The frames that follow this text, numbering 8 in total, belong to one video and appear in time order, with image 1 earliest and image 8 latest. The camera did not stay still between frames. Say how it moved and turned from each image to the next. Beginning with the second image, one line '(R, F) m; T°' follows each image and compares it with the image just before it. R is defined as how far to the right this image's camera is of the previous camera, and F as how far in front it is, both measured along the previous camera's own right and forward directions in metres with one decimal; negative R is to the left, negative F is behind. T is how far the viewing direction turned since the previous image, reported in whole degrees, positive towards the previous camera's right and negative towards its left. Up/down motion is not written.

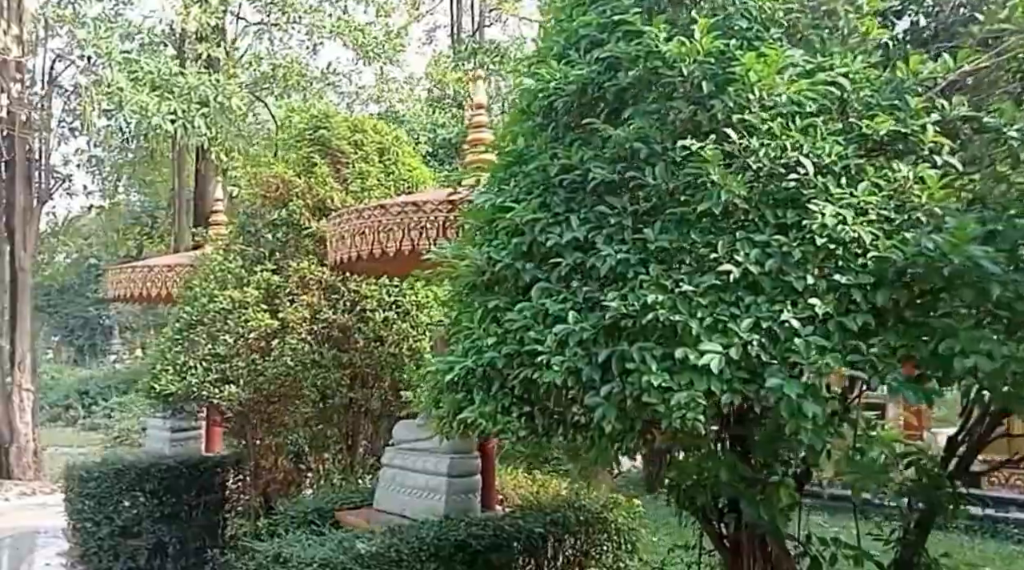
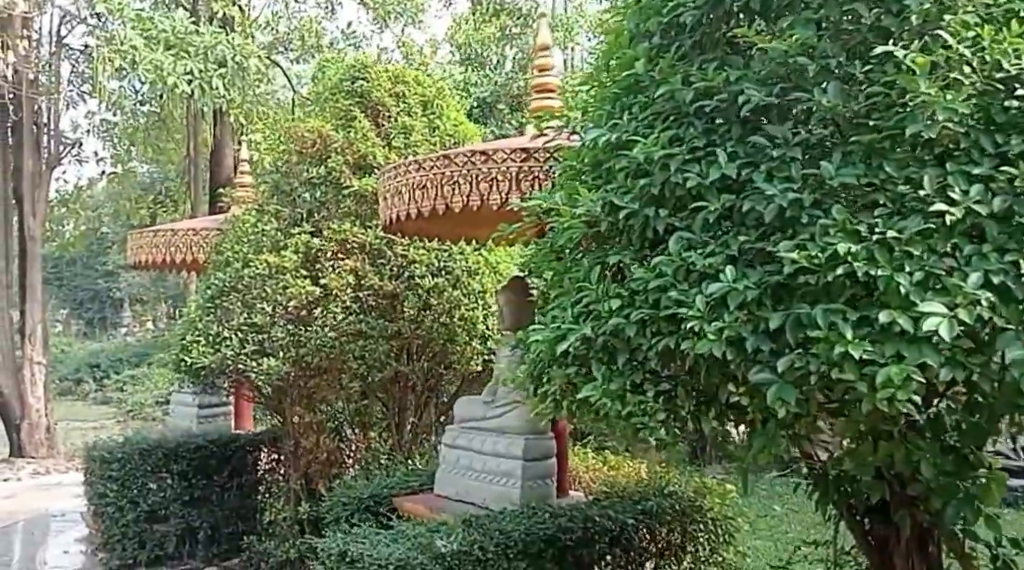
(-0.3, +0.5) m; 0°
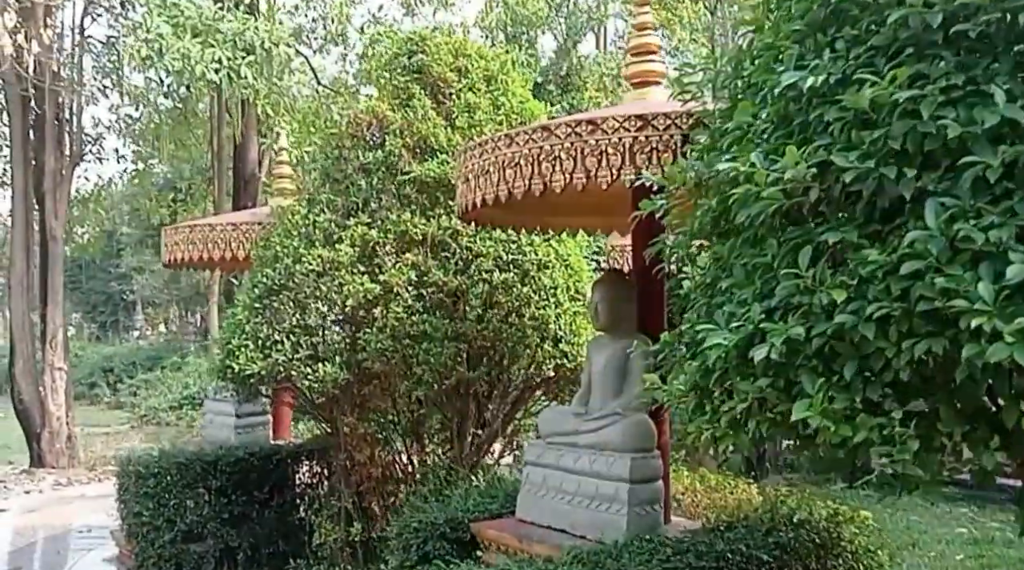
(-0.3, +0.5) m; -1°
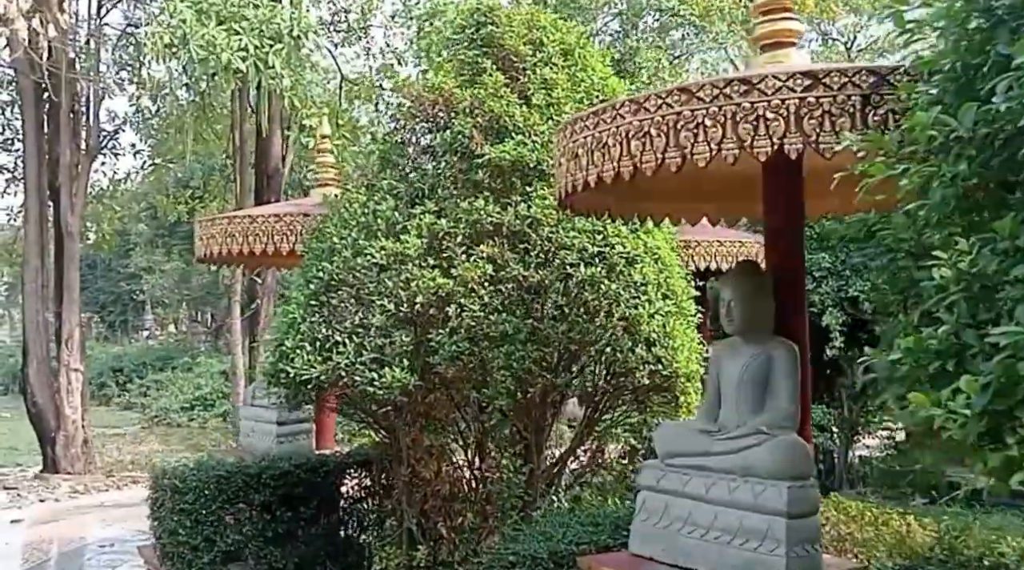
(-0.3, +0.5) m; 0°
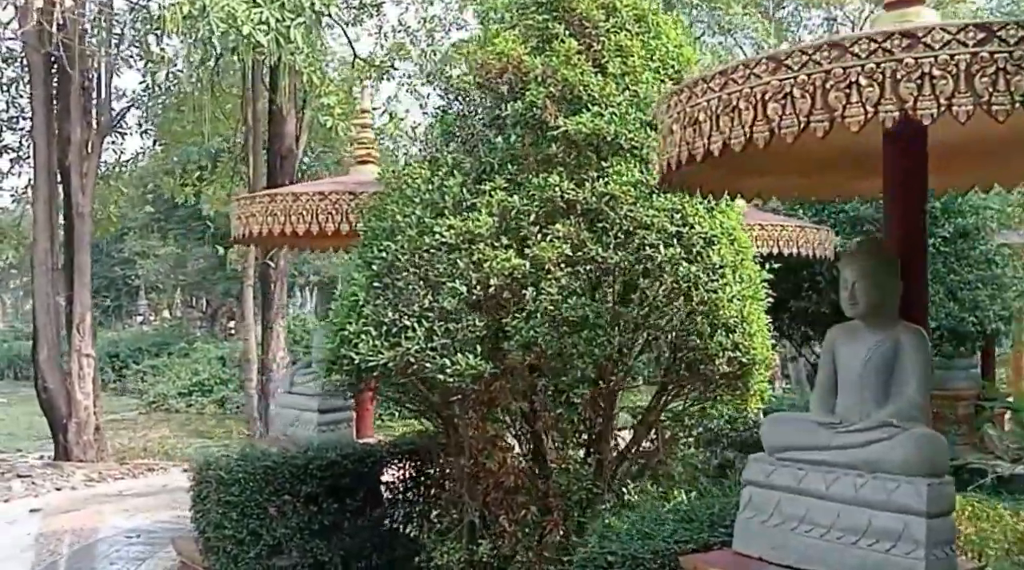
(-0.3, +0.2) m; 0°
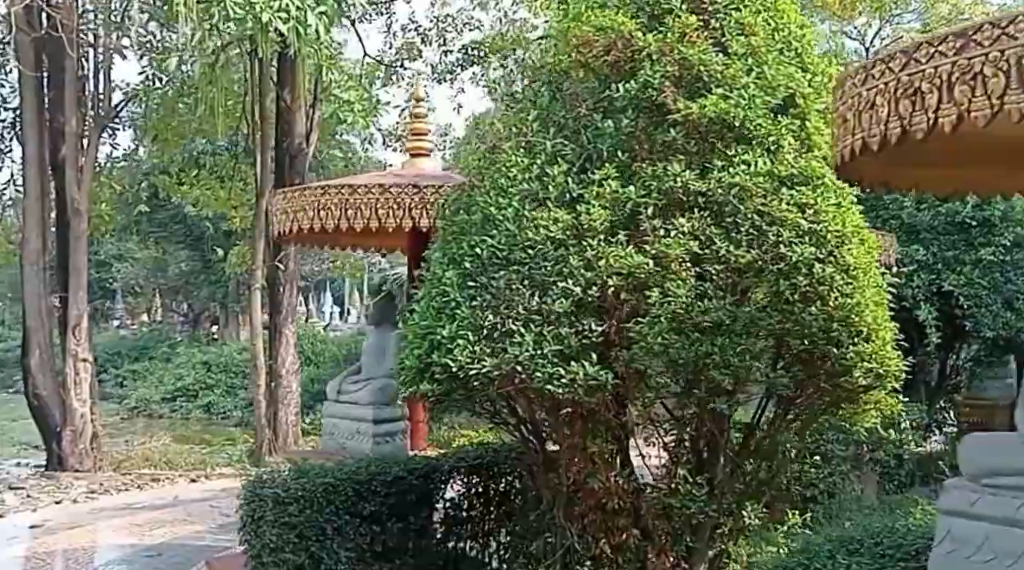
(-0.5, +0.4) m; +1°
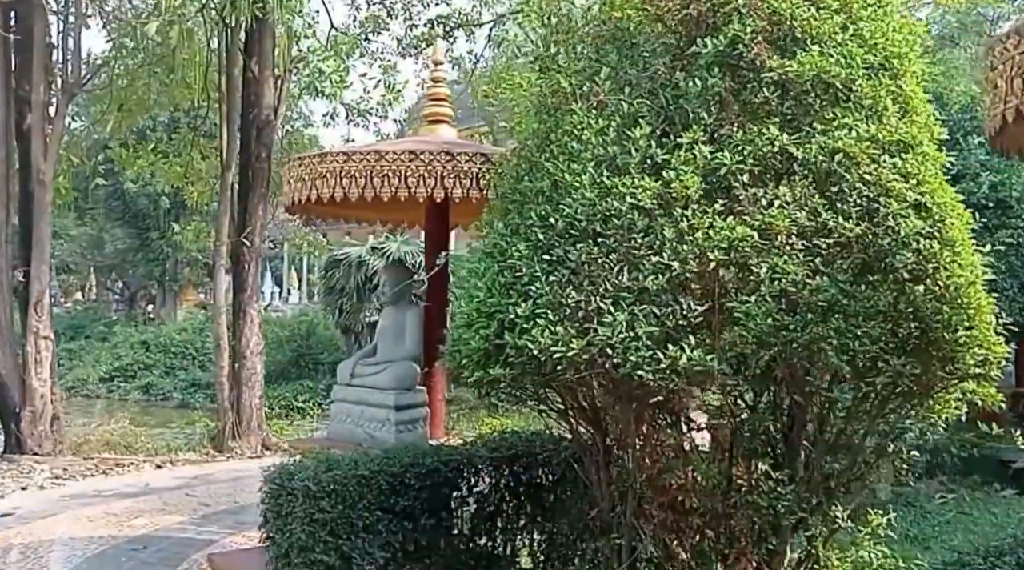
(-0.4, +0.4) m; +3°
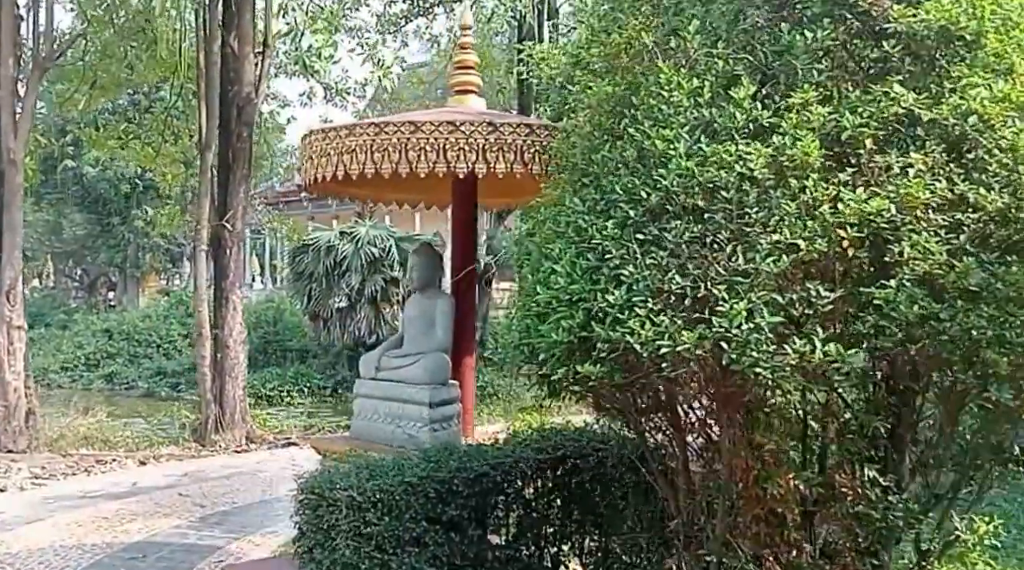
(-0.3, +0.4) m; +2°
